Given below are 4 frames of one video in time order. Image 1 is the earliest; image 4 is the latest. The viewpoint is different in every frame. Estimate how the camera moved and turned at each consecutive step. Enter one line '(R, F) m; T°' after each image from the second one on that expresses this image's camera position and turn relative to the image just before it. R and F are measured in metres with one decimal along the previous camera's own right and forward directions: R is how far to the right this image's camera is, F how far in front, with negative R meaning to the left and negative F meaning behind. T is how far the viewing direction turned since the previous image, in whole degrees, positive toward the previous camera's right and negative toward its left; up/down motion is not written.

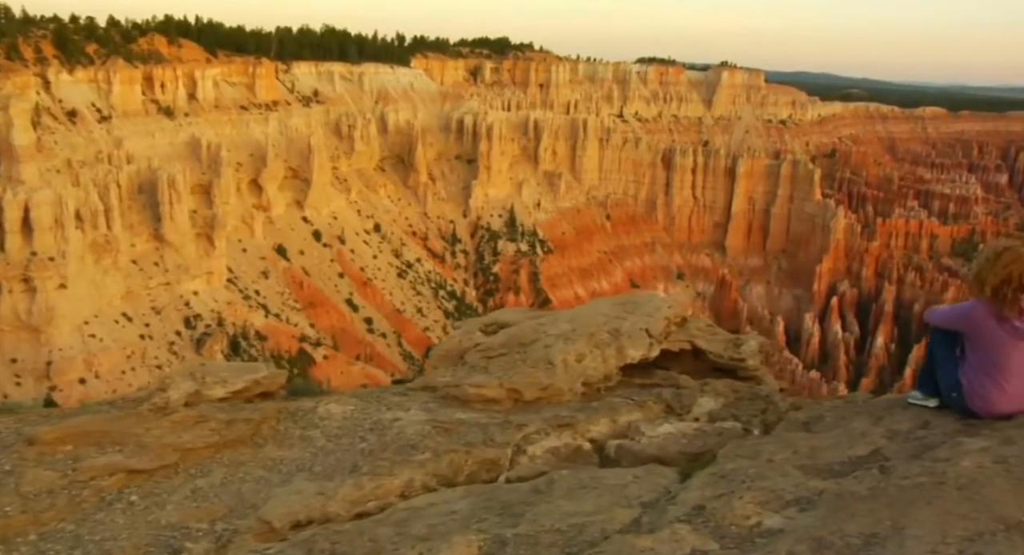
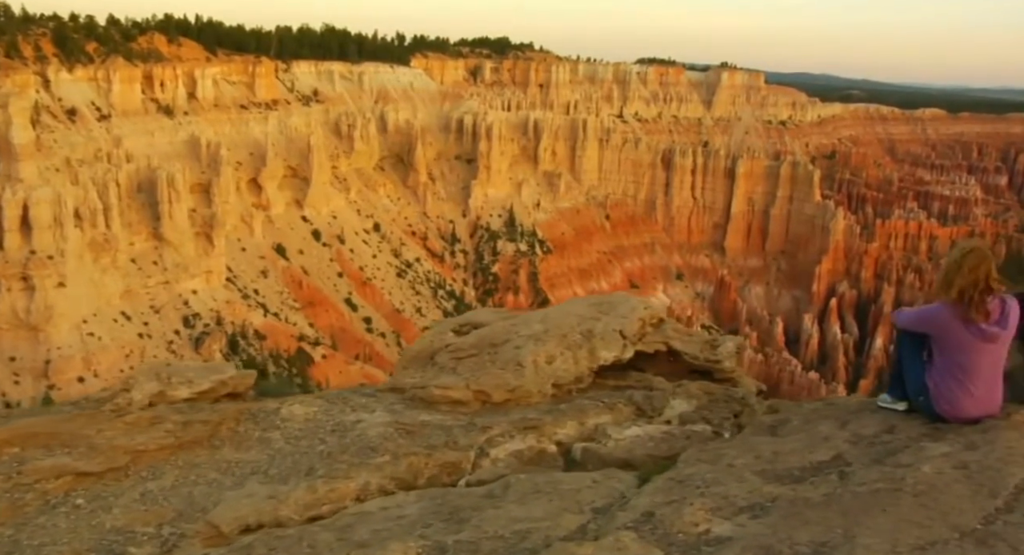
(+0.3, +0.1) m; 0°
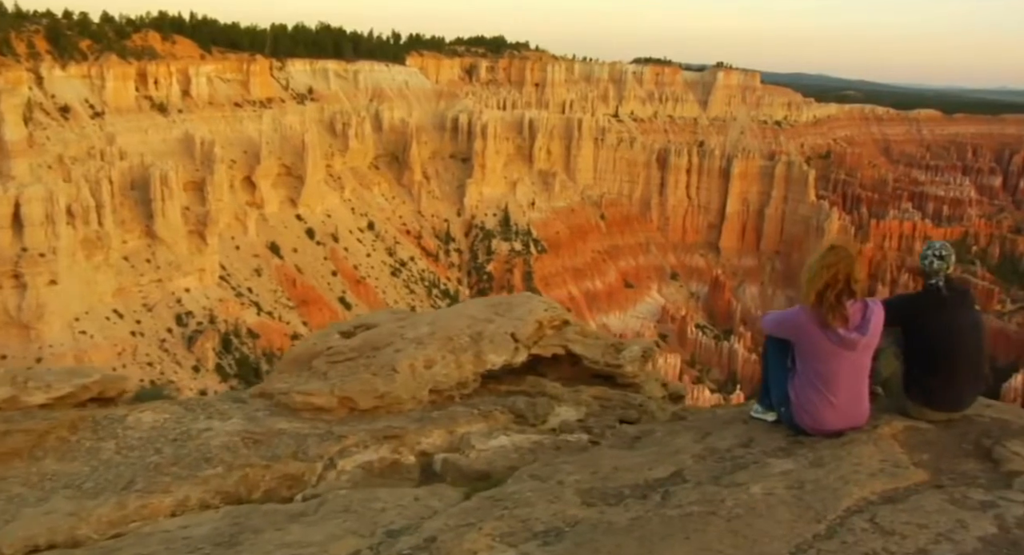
(+1.1, +0.4) m; 0°
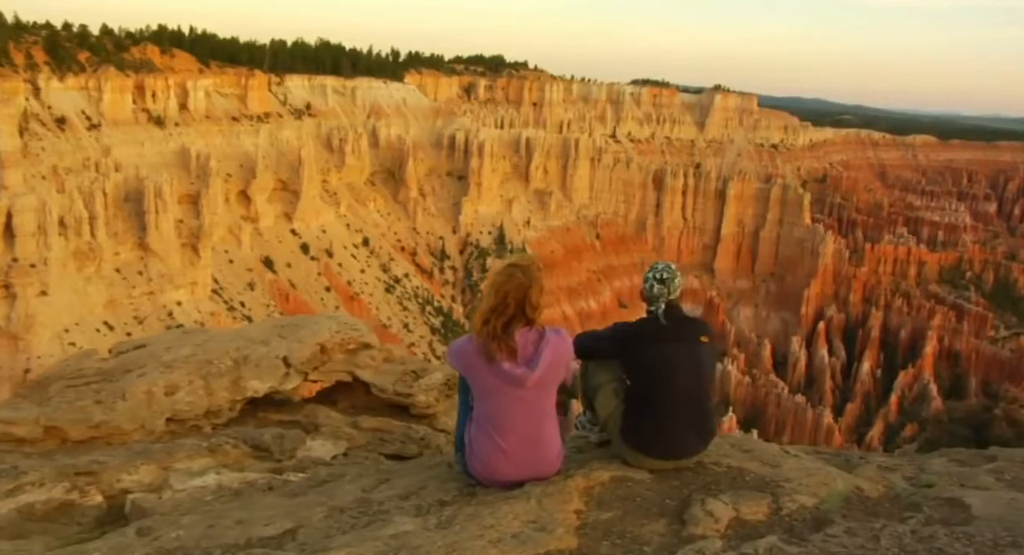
(+2.0, +0.7) m; 0°
